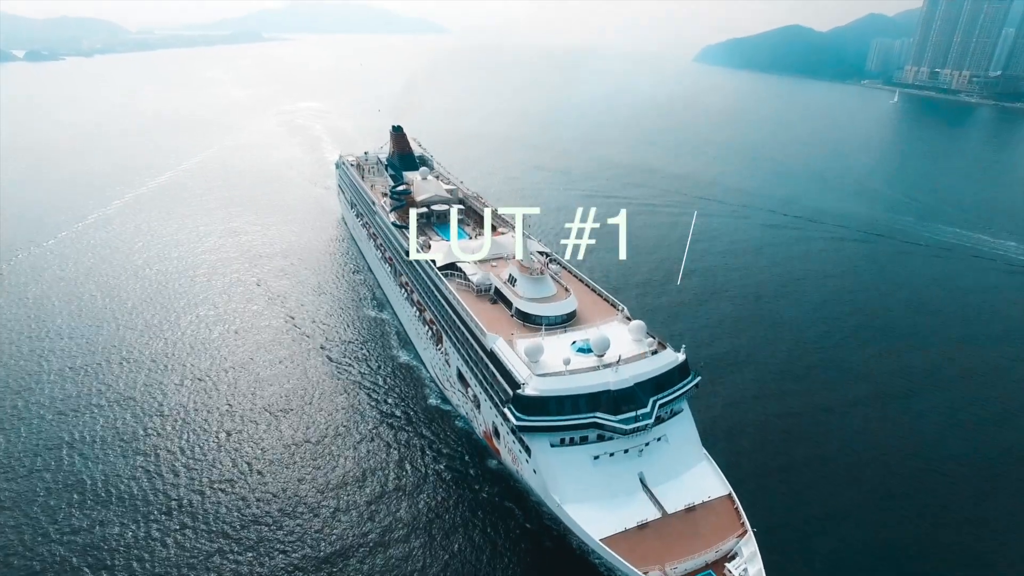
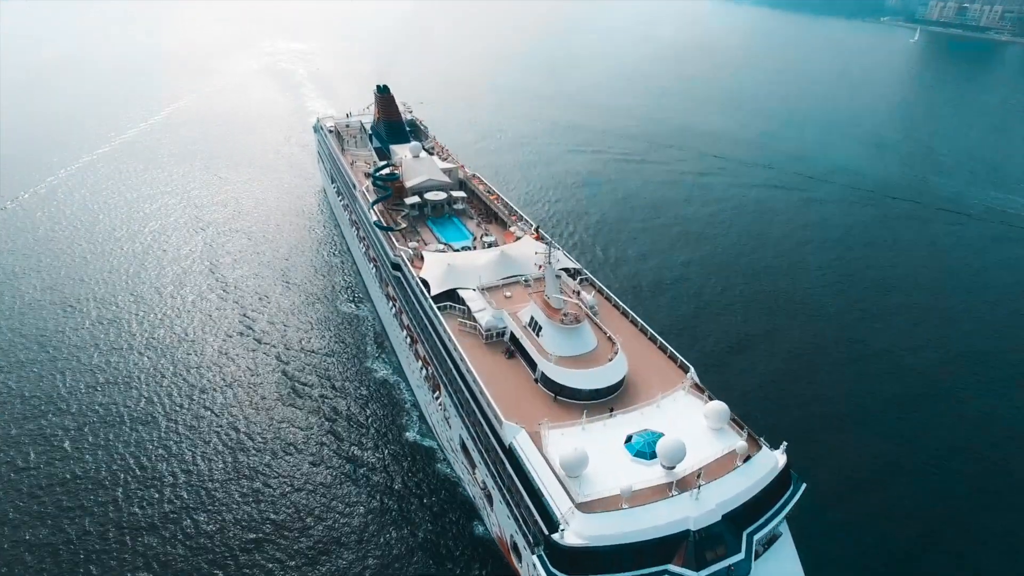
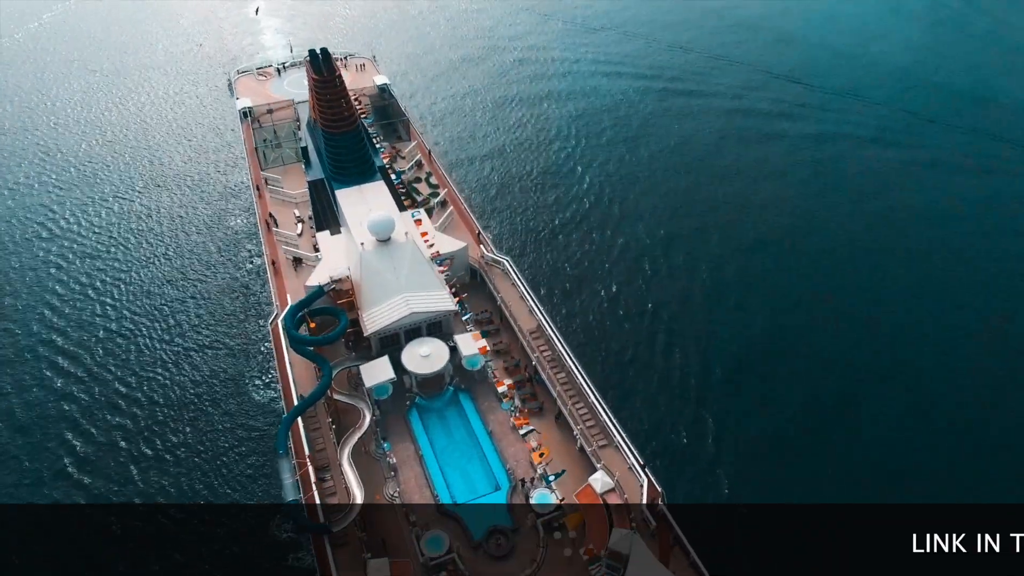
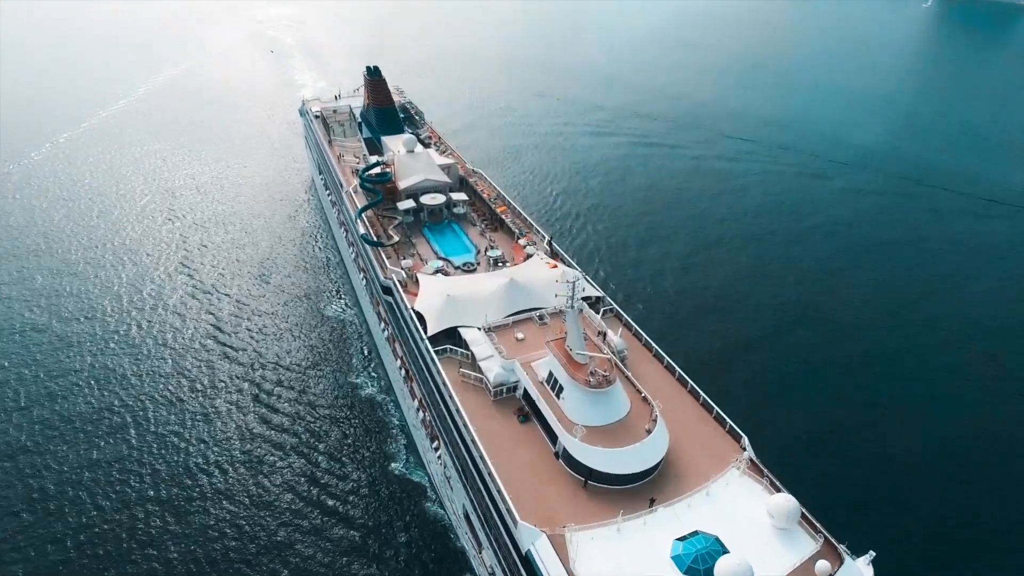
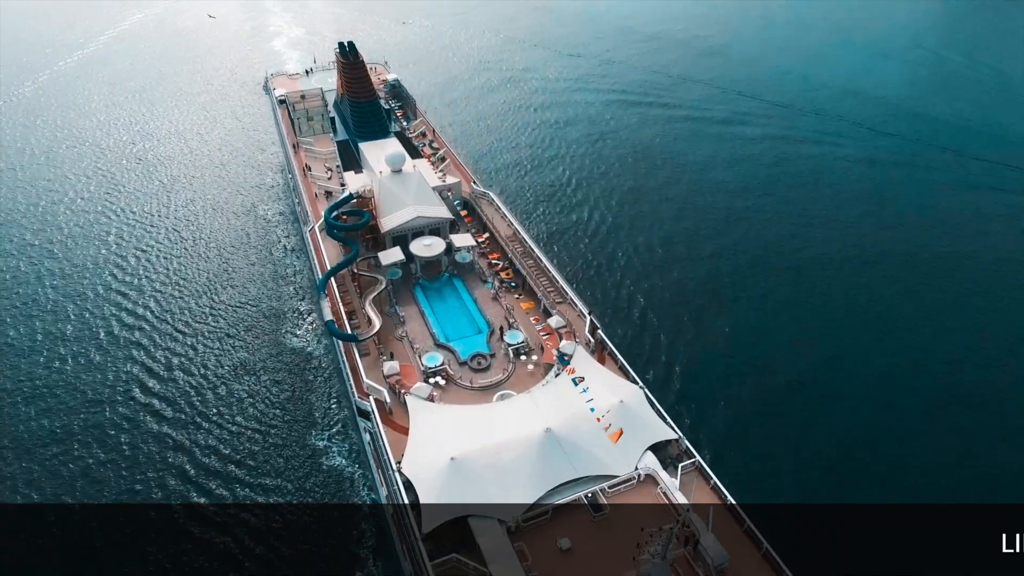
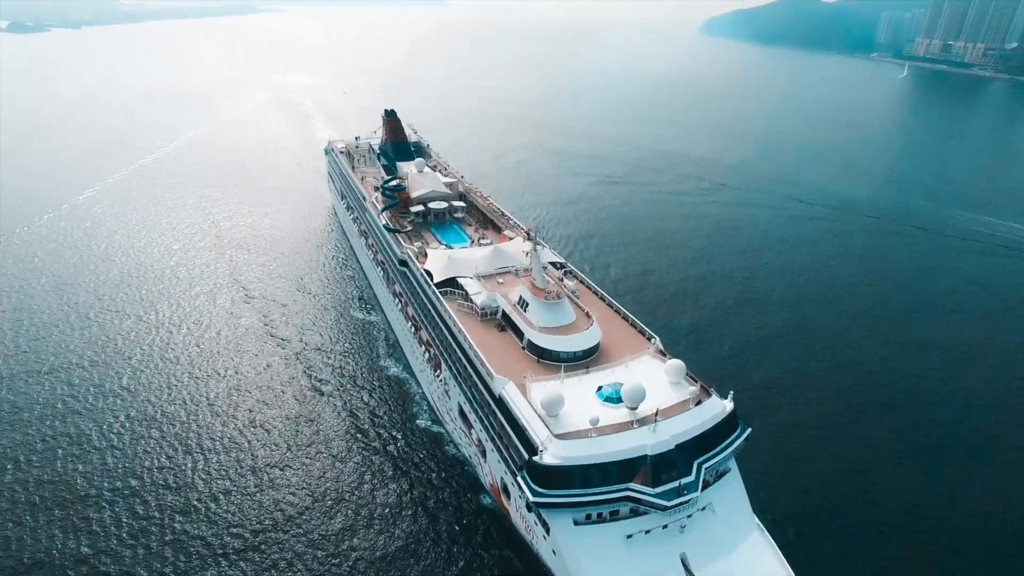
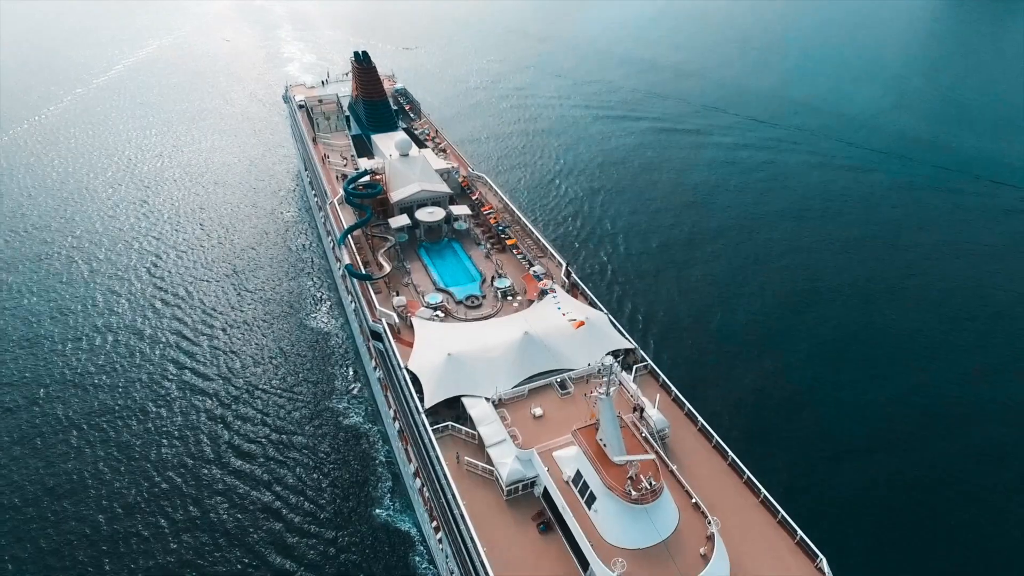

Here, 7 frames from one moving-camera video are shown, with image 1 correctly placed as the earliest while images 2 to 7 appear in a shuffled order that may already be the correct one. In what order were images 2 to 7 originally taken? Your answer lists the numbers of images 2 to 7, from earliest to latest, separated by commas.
6, 2, 4, 7, 5, 3
